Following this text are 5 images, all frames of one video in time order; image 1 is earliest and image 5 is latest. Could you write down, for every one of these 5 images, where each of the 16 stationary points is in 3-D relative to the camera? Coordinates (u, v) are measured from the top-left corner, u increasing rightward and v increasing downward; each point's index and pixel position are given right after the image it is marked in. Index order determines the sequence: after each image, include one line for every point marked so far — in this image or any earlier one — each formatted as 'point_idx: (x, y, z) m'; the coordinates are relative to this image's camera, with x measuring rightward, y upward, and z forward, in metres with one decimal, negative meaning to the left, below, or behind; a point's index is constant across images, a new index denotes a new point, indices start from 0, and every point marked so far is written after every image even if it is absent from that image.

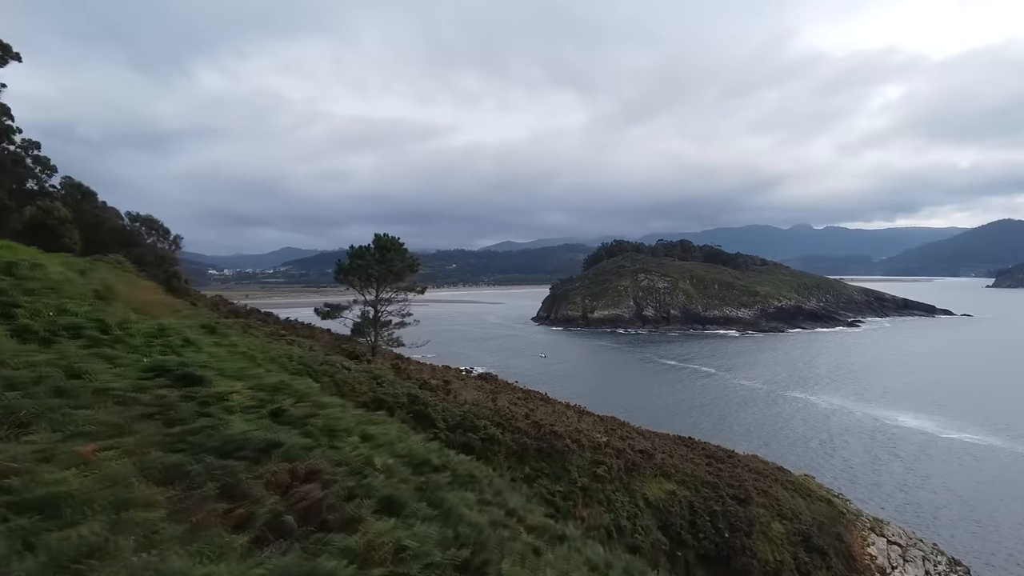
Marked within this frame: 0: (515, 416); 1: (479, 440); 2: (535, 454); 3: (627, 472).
0: (+0.1, -4.0, +16.8) m
1: (-0.9, -4.0, +14.1) m
2: (+0.6, -4.6, +15.0) m
3: (+3.6, -5.8, +17.0) m
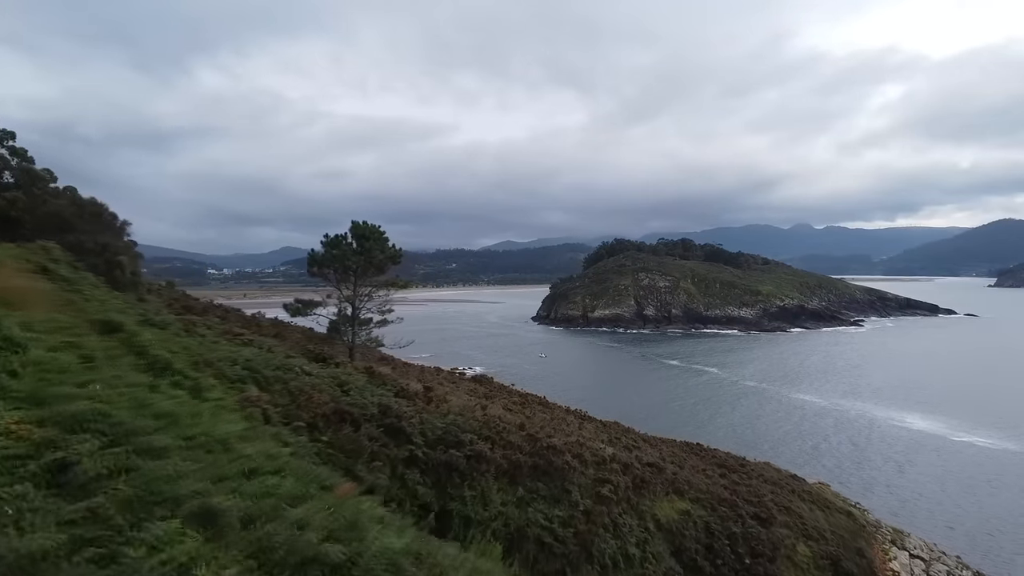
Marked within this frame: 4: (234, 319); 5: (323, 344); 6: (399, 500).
0: (-0.1, -3.8, +14.7) m
1: (-1.1, -3.8, +12.0) m
2: (+0.4, -4.4, +12.9) m
3: (+3.4, -5.6, +14.9) m
4: (-8.6, -0.9, +16.5) m
5: (-6.1, -1.8, +17.1) m
6: (-2.2, -4.1, +10.4) m
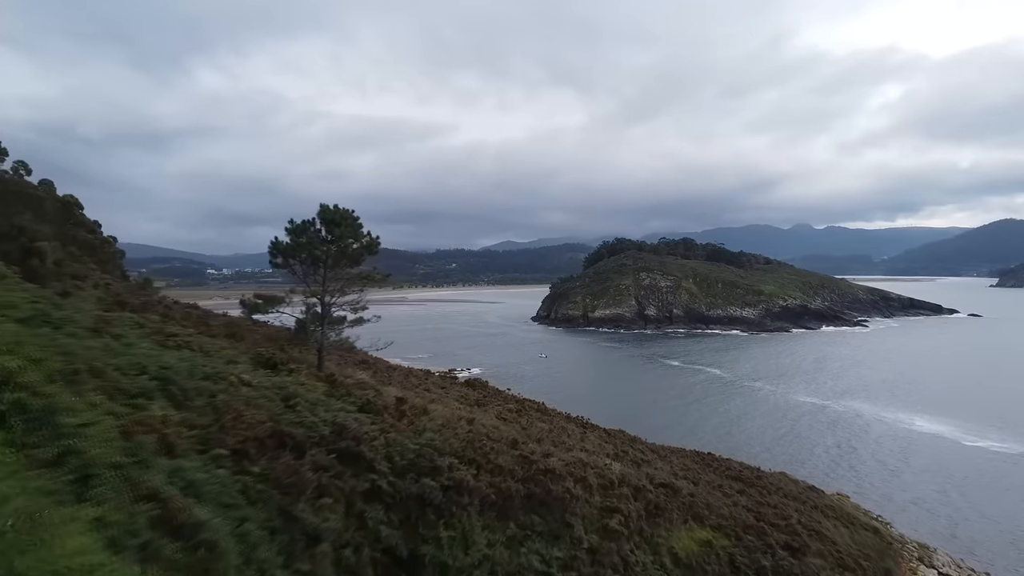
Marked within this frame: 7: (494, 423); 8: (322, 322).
0: (-0.3, -3.6, +12.5) m
1: (-1.3, -3.6, +9.8) m
2: (+0.2, -4.2, +10.7) m
3: (+3.2, -5.4, +12.6) m
4: (-8.8, -0.7, +14.2) m
5: (-6.3, -1.6, +14.9) m
6: (-2.4, -3.9, +8.2) m
7: (-0.6, -4.1, +16.1) m
8: (-5.5, -1.0, +15.5) m
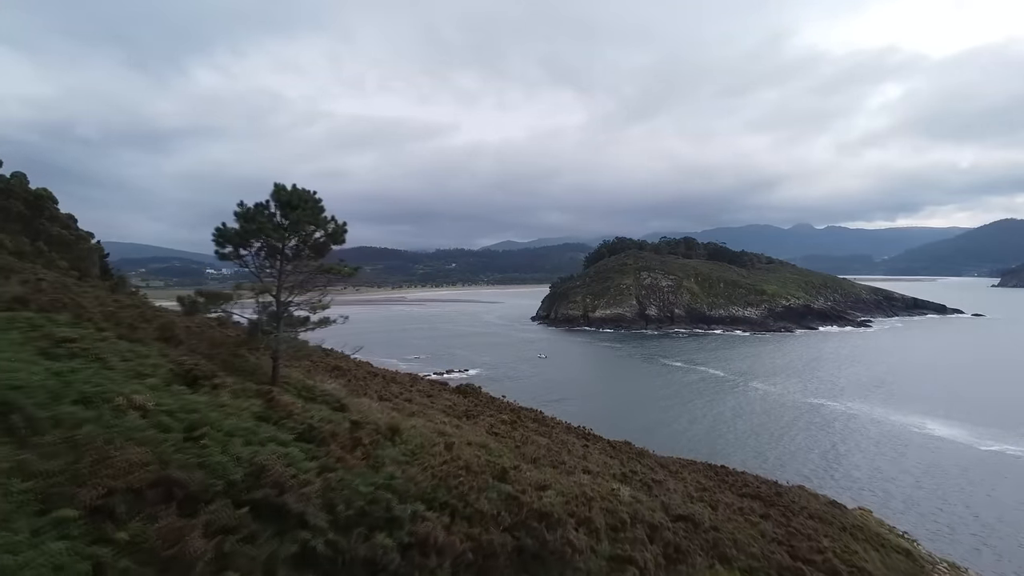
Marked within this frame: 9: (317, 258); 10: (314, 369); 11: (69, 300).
0: (-0.6, -3.5, +10.1) m
1: (-1.5, -3.5, +7.4) m
2: (0.0, -4.1, +8.3) m
3: (+3.0, -5.3, +10.3) m
4: (-9.1, -0.6, +11.9) m
5: (-6.5, -1.5, +12.5) m
6: (-2.6, -3.8, +5.8) m
7: (-0.8, -4.0, +13.8) m
8: (-5.7, -0.9, +13.1) m
9: (-4.9, +0.8, +13.6) m
10: (-6.3, -2.6, +17.1) m
11: (-9.9, -0.2, +12.1) m
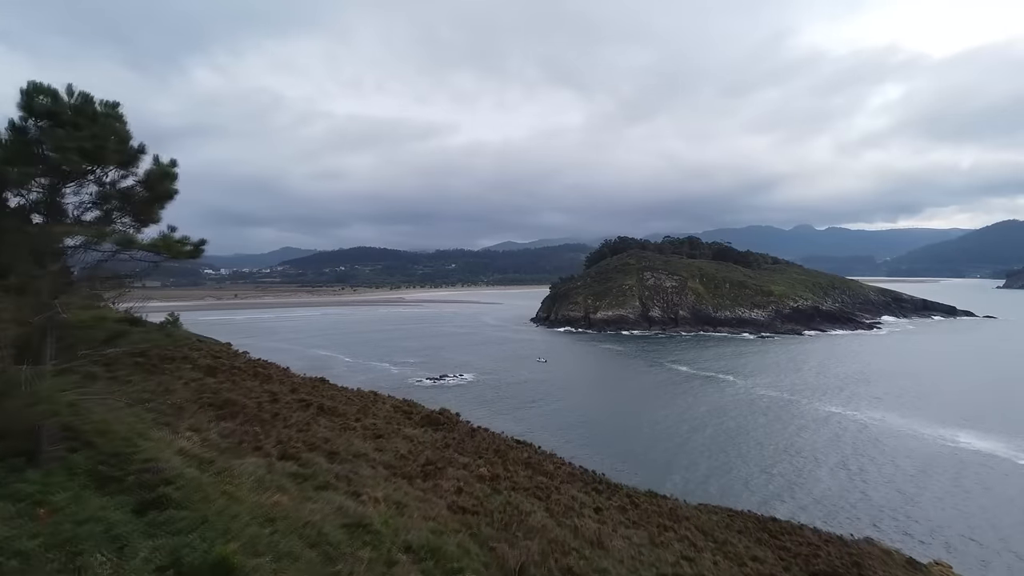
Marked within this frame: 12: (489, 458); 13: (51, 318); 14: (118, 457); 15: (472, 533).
0: (-1.1, -3.4, +4.2) m
1: (-2.0, -3.4, +1.5) m
2: (-0.5, -4.0, +2.4) m
3: (+2.5, -5.2, +4.4) m
4: (-9.5, -0.5, +6.0) m
5: (-7.0, -1.4, +6.6) m
6: (-3.1, -3.7, -0.1) m
7: (-1.3, -3.9, +7.9) m
8: (-6.2, -0.8, +7.2) m
9: (-5.4, +0.9, +7.7) m
10: (-6.8, -2.5, +11.2) m
11: (-10.4, -0.1, +6.2) m
12: (-0.6, -4.8, +15.0) m
13: (-6.1, -0.4, +7.4) m
14: (-5.7, -2.4, +7.8) m
15: (-0.6, -4.2, +9.4) m
